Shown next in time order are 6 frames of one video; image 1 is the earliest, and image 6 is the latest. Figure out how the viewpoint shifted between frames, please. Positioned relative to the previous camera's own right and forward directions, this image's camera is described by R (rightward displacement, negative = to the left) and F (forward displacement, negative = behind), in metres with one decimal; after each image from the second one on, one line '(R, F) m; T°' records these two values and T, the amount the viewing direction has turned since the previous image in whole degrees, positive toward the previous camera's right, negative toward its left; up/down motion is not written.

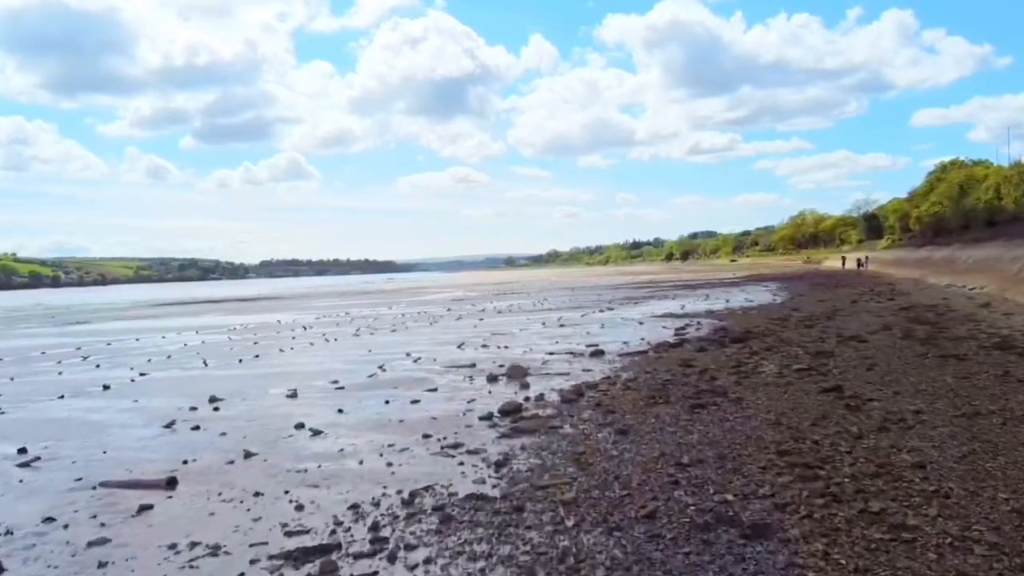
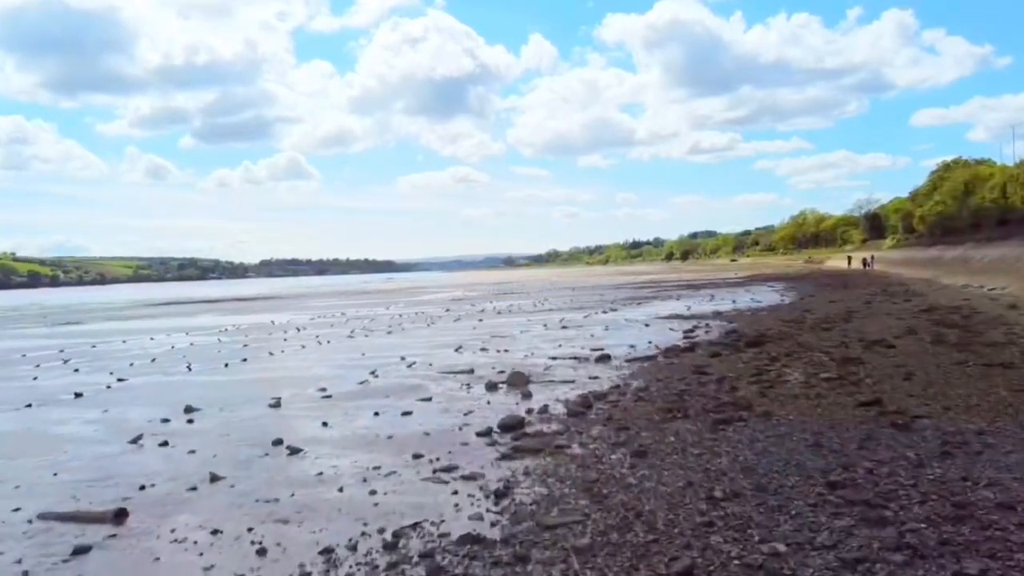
(0.0, +1.3) m; 0°
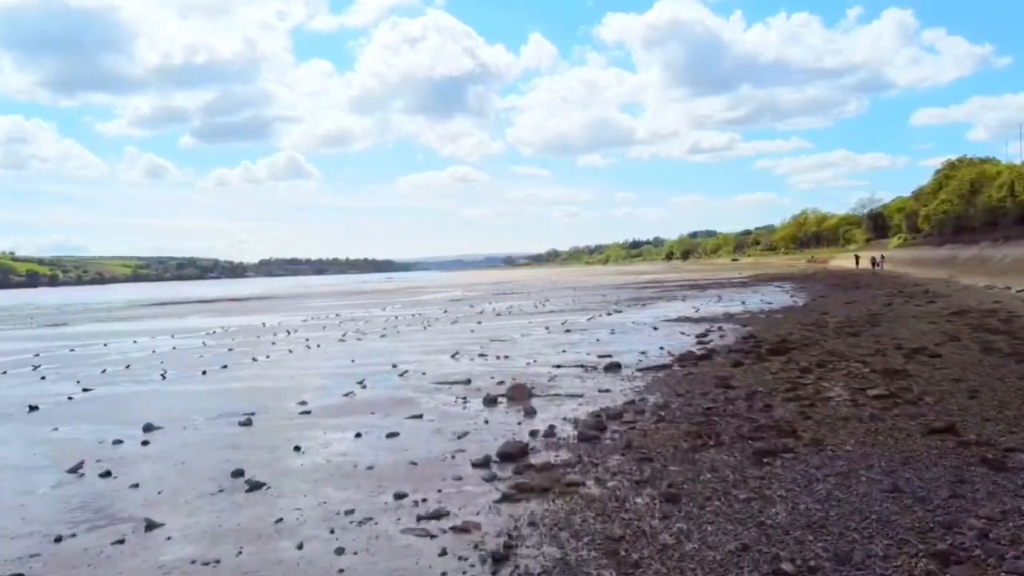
(0.0, +1.8) m; 0°
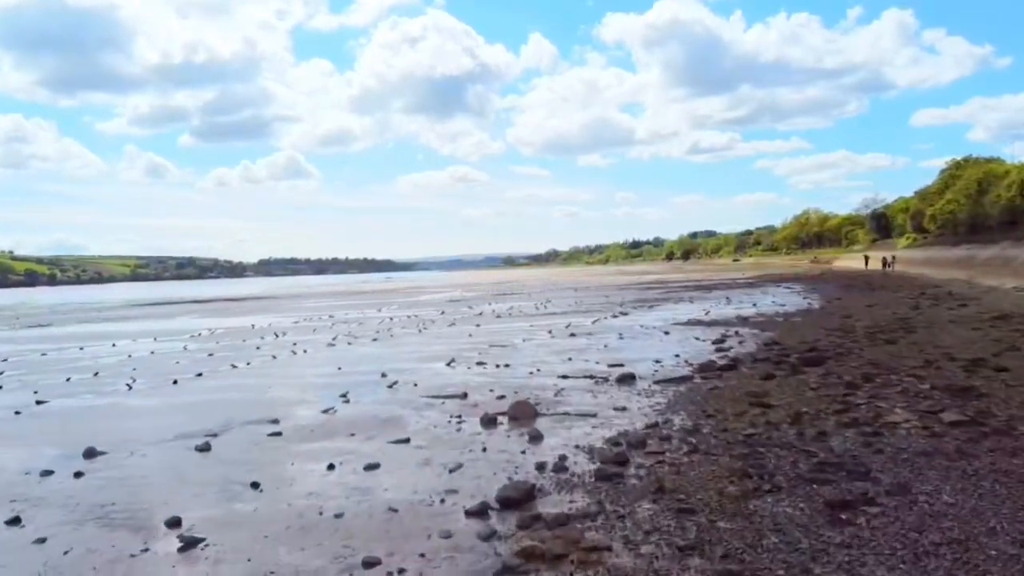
(0.0, +2.0) m; 0°
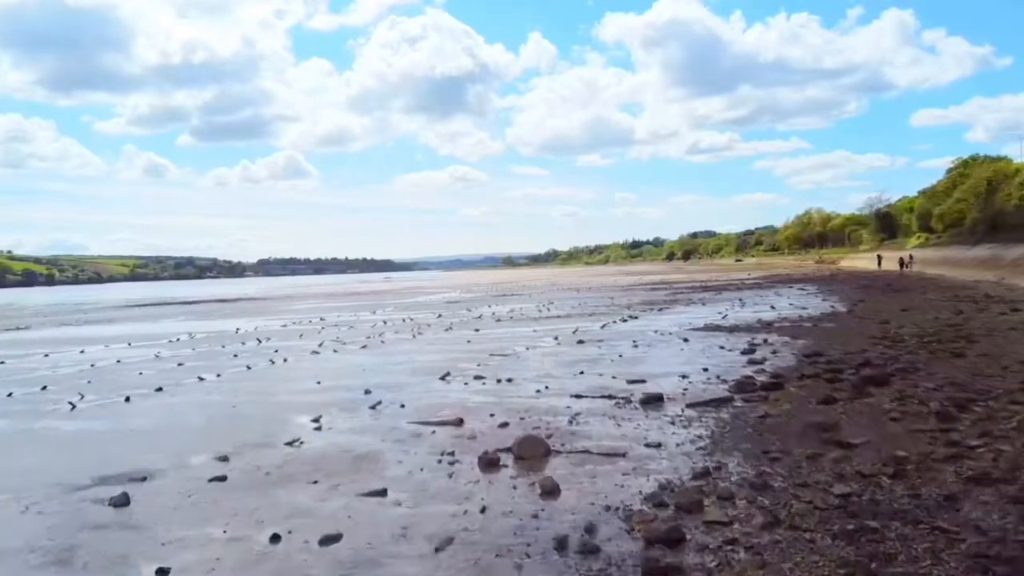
(-0.1, +2.8) m; 0°
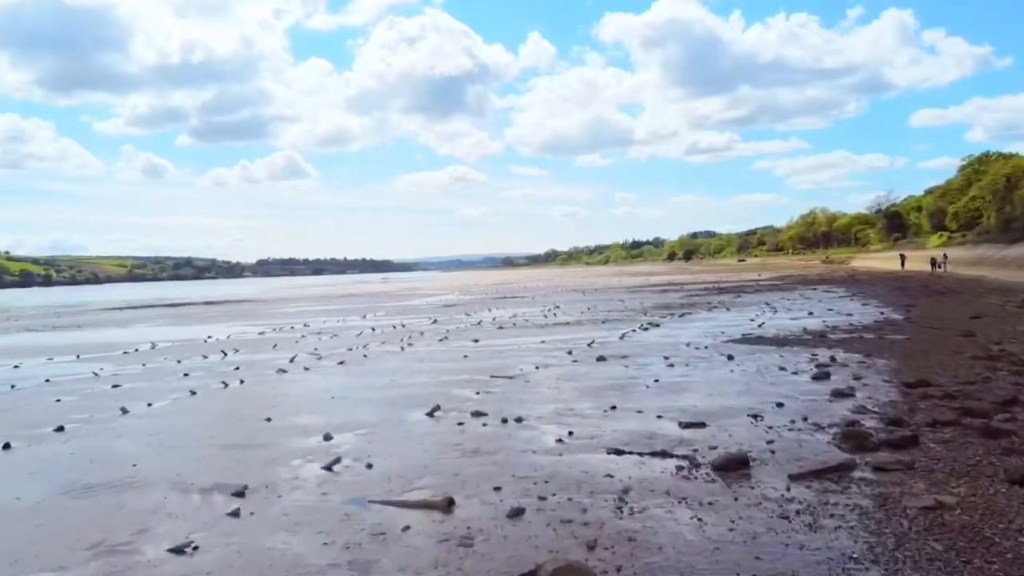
(-0.1, +4.7) m; 0°
